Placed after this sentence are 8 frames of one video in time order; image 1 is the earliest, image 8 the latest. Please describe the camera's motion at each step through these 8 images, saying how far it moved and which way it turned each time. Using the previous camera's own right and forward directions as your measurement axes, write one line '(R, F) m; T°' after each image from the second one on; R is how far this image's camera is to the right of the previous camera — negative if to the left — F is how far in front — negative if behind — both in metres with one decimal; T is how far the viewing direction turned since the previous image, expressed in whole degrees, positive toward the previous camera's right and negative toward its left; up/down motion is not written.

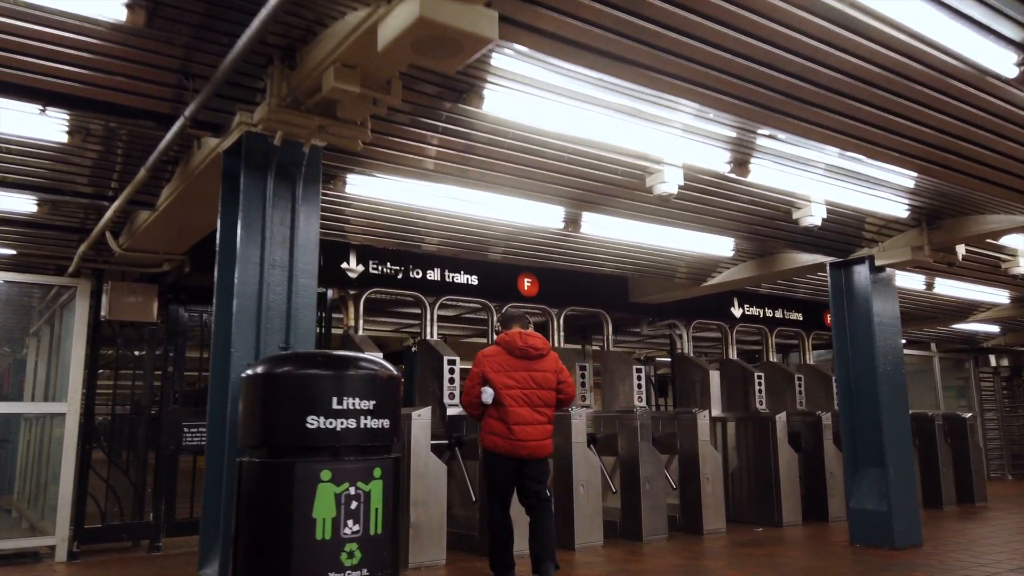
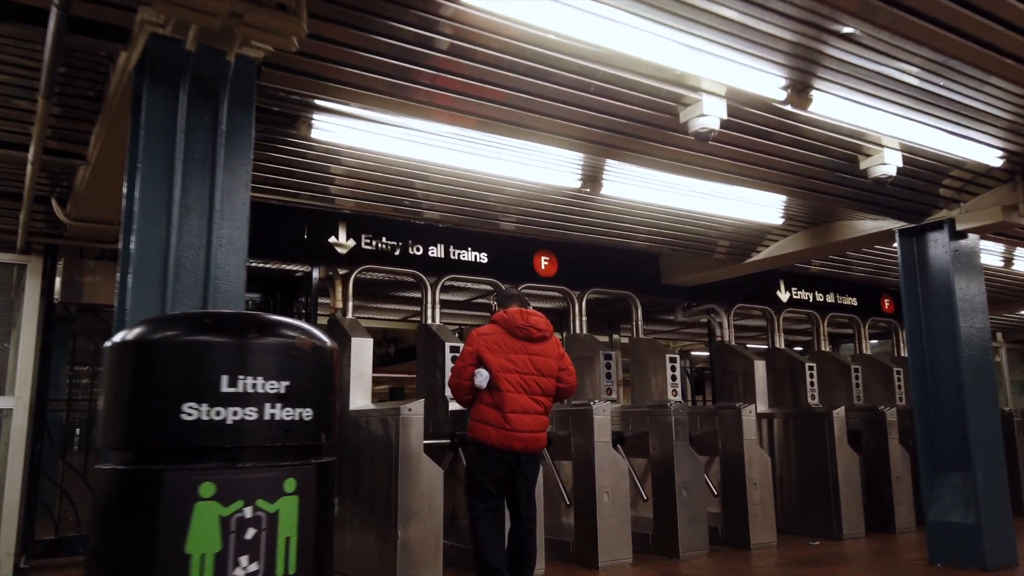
(+0.1, +0.9) m; -2°
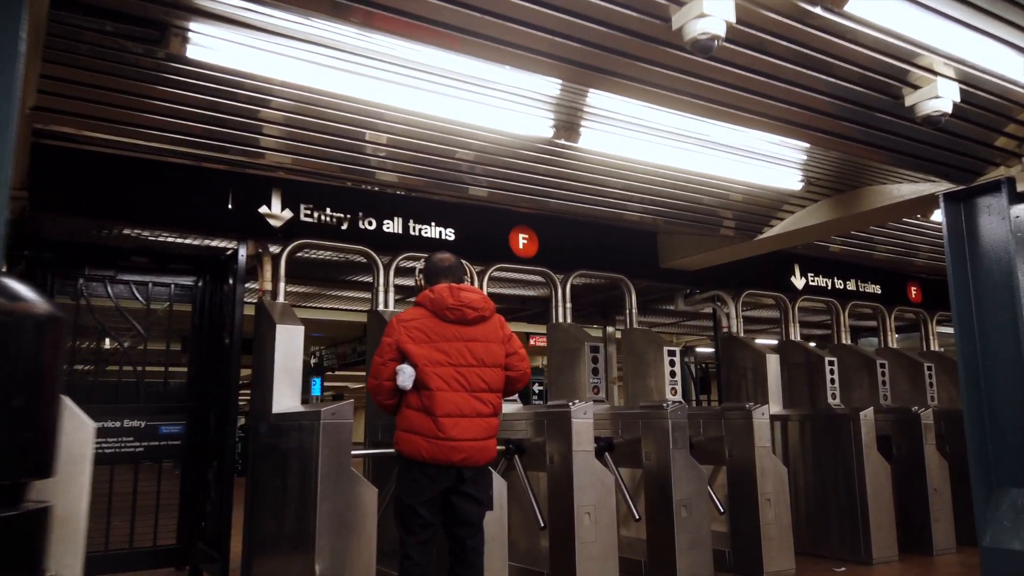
(+0.3, +0.9) m; 0°
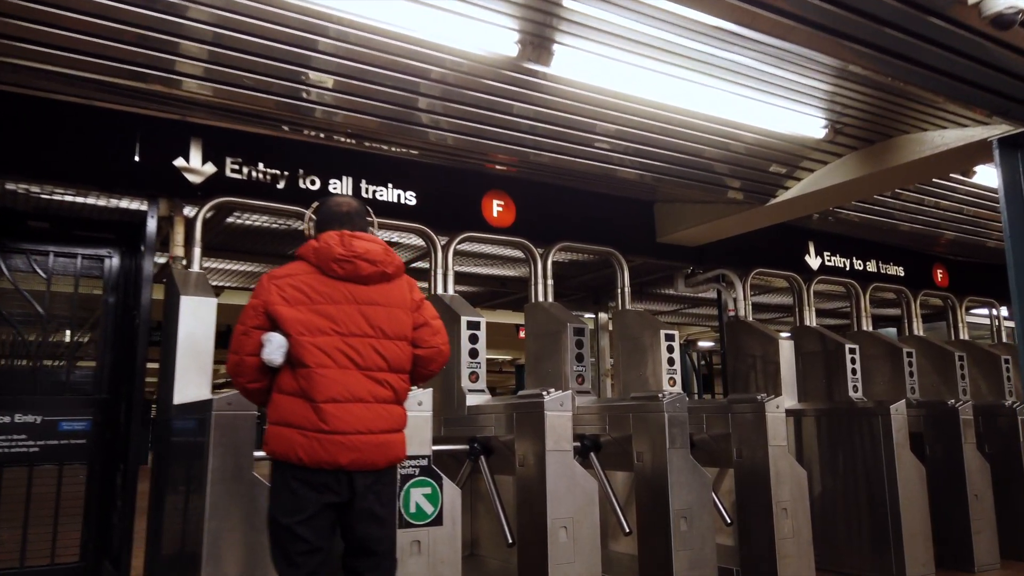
(+0.2, +0.8) m; 0°
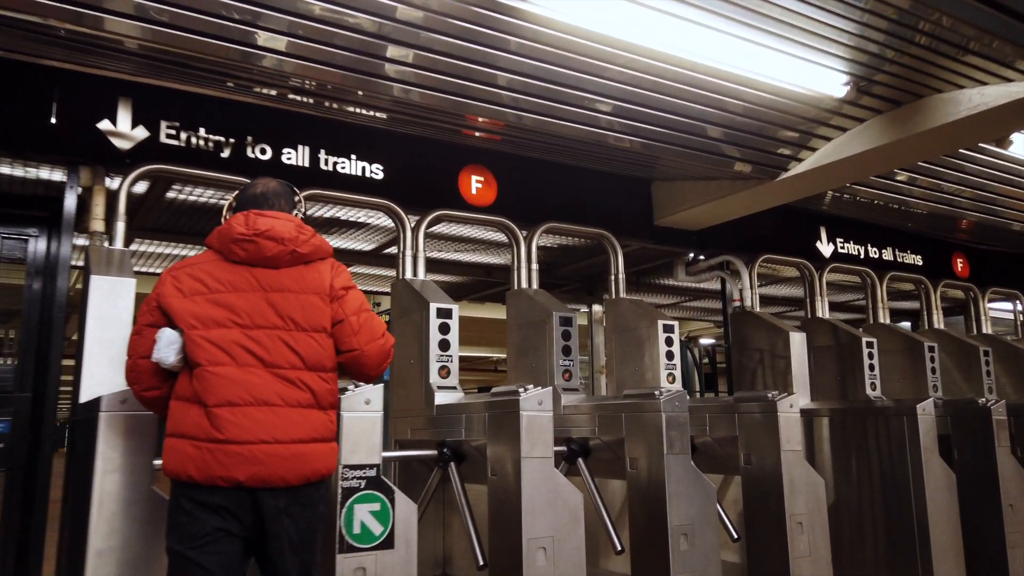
(+0.1, +0.5) m; 0°
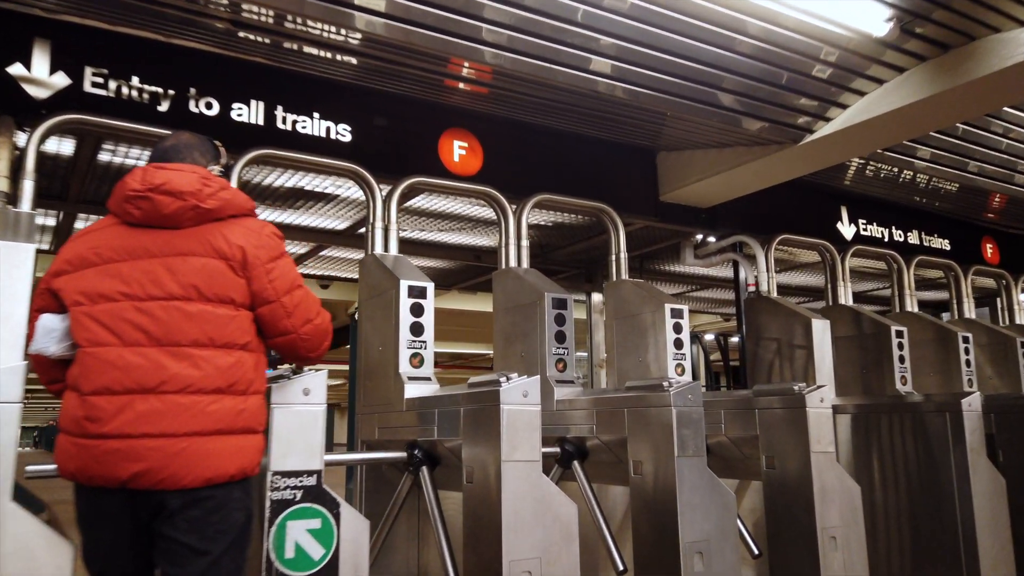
(+0.1, +0.5) m; 0°
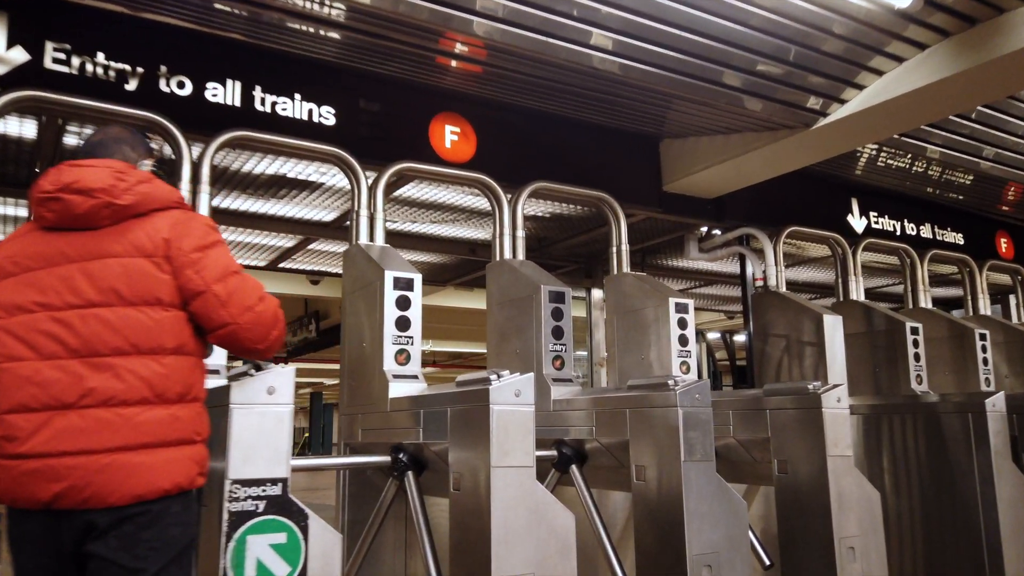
(0.0, +0.2) m; 0°
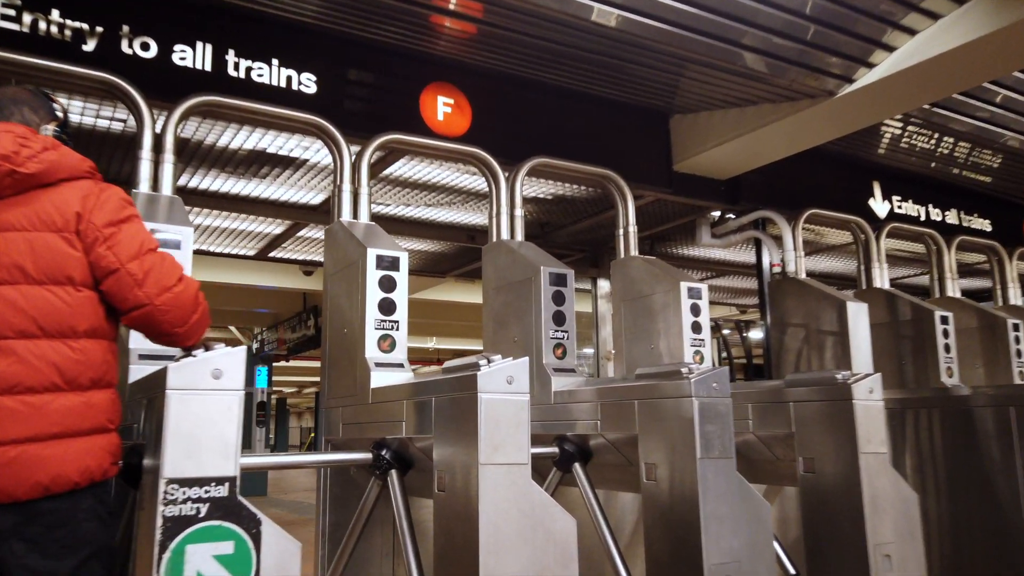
(0.0, +0.3) m; -1°
